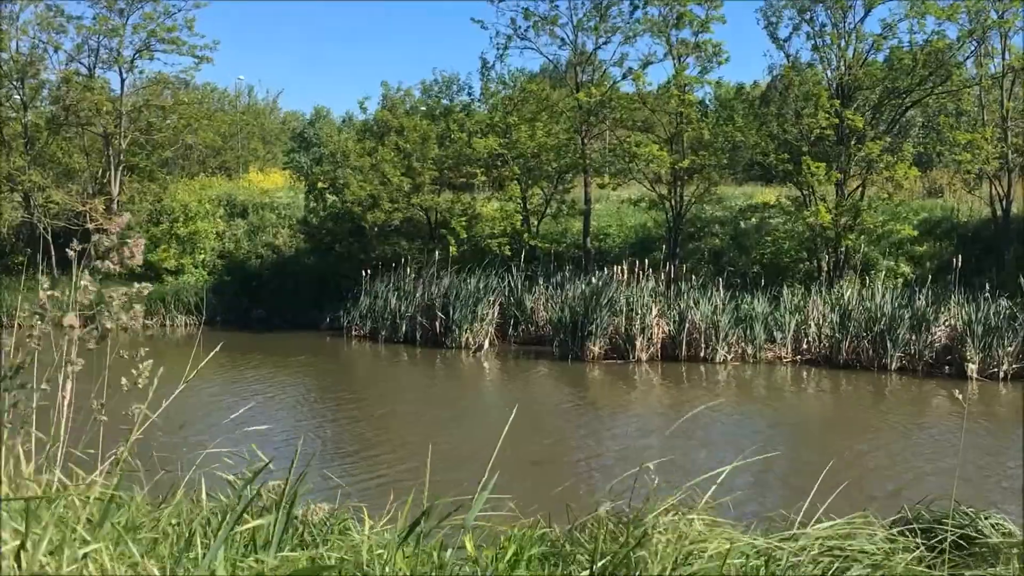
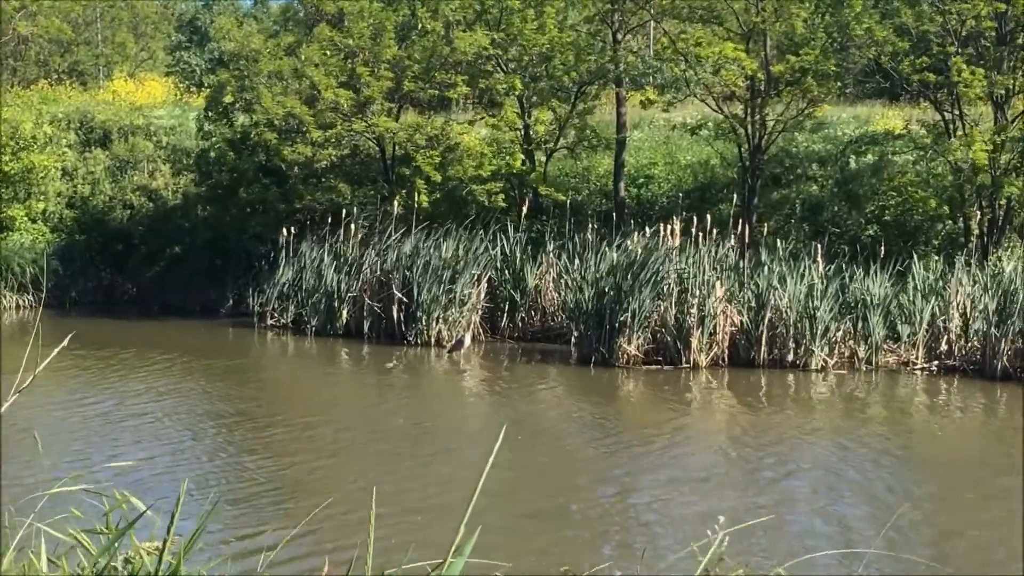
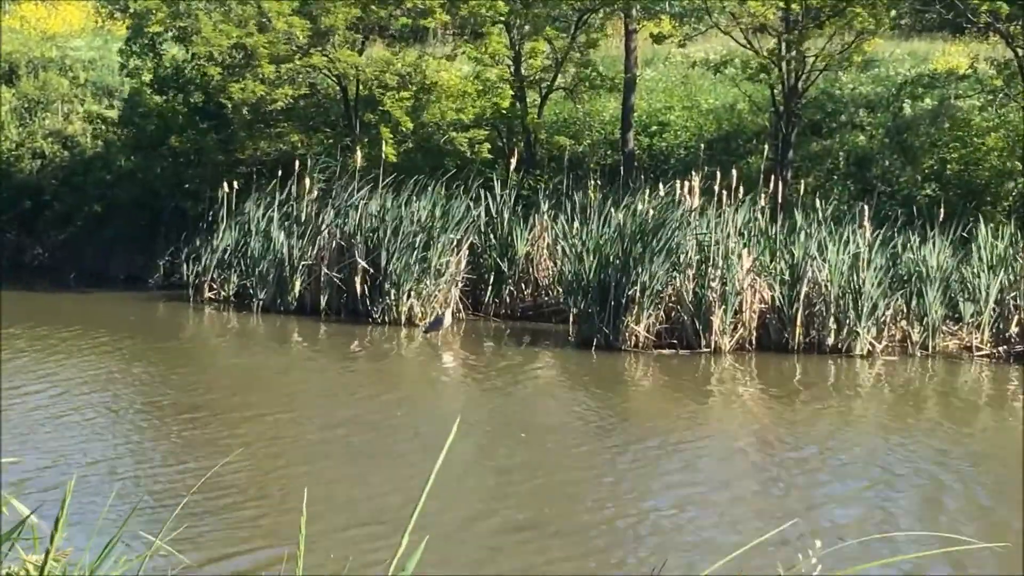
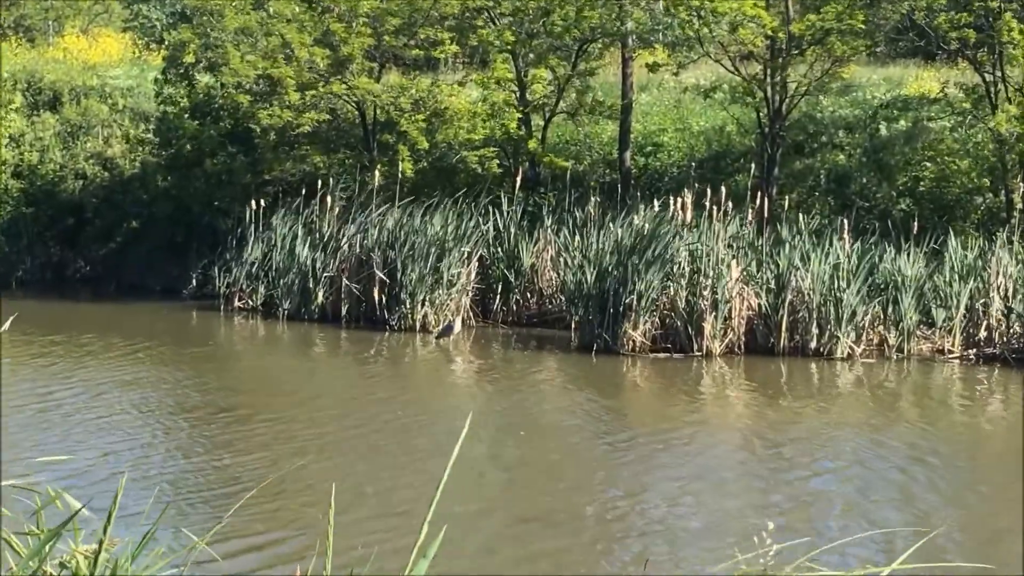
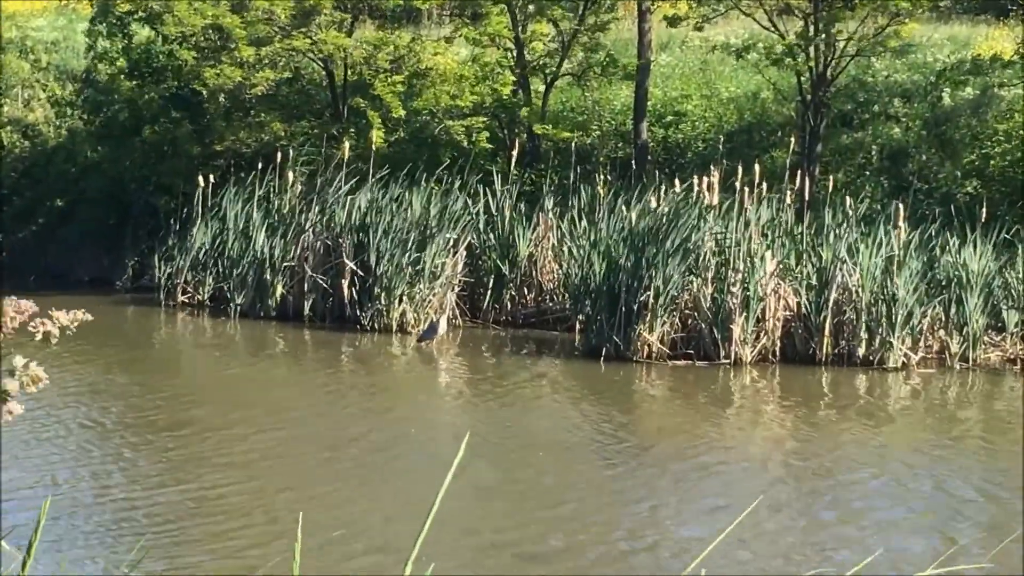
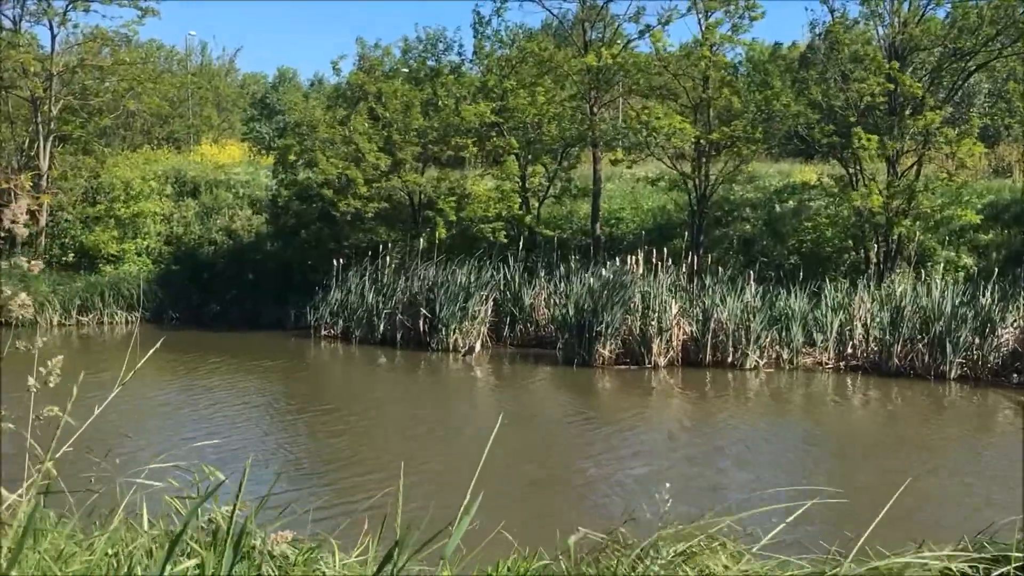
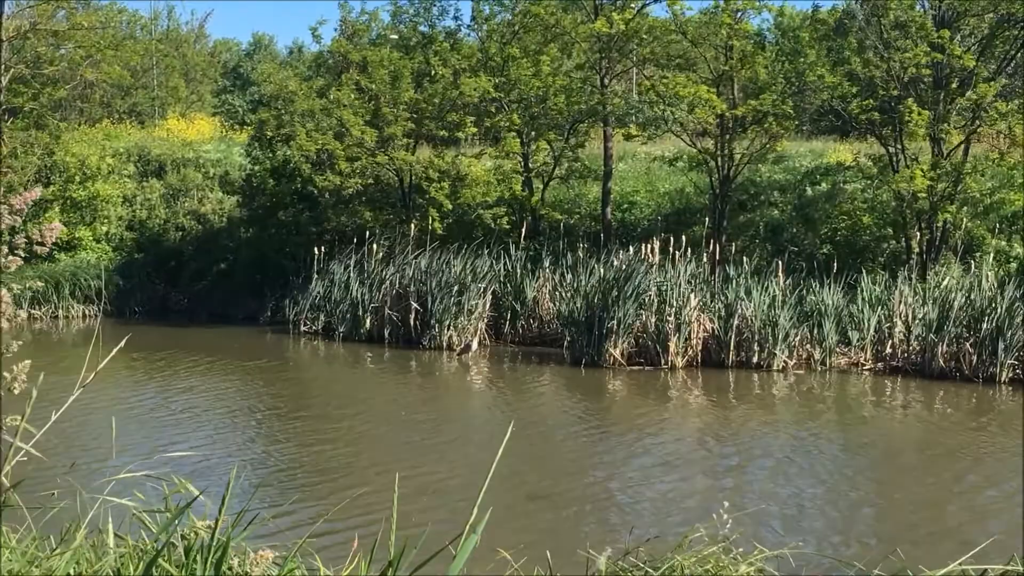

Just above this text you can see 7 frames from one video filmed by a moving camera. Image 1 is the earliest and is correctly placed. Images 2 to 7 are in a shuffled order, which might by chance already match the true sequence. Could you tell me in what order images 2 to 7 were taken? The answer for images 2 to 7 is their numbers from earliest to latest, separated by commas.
6, 7, 2, 4, 3, 5
